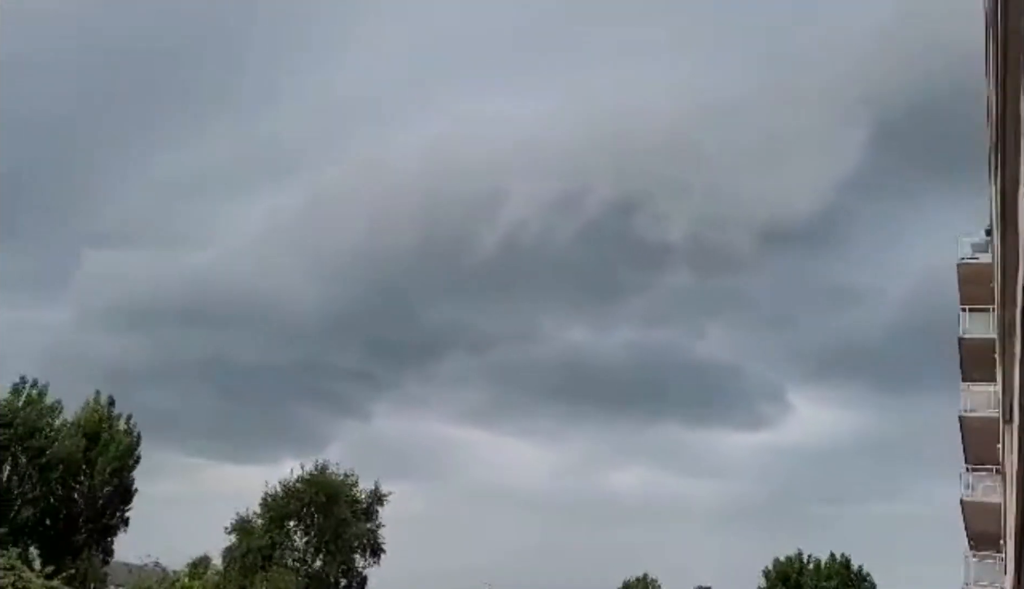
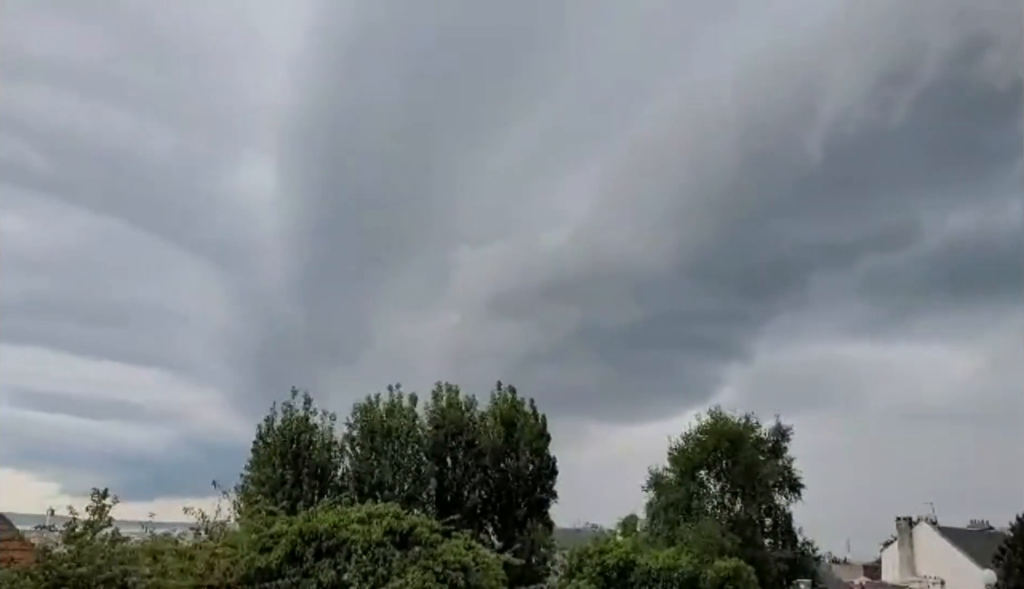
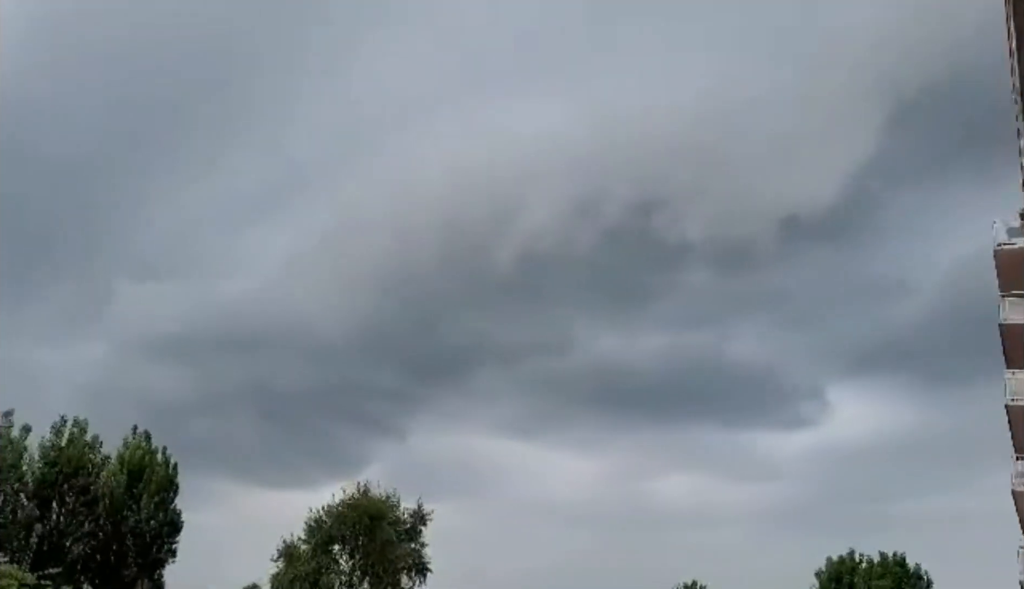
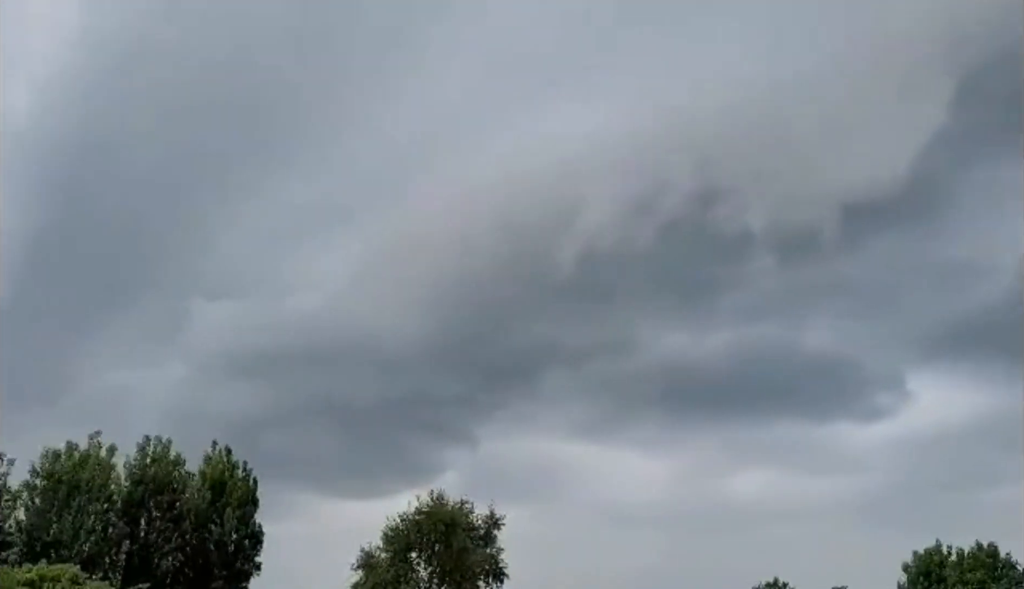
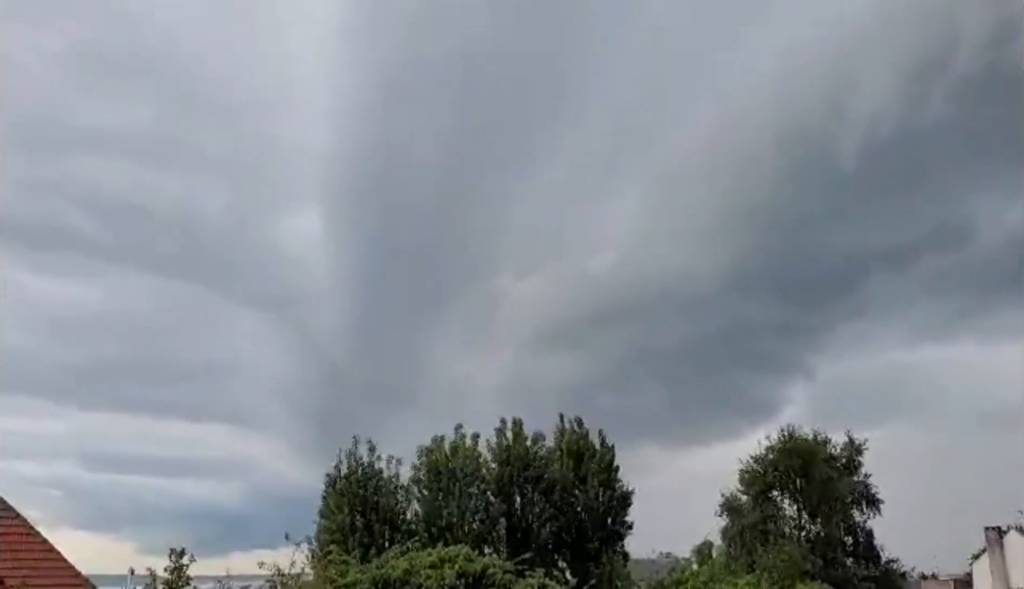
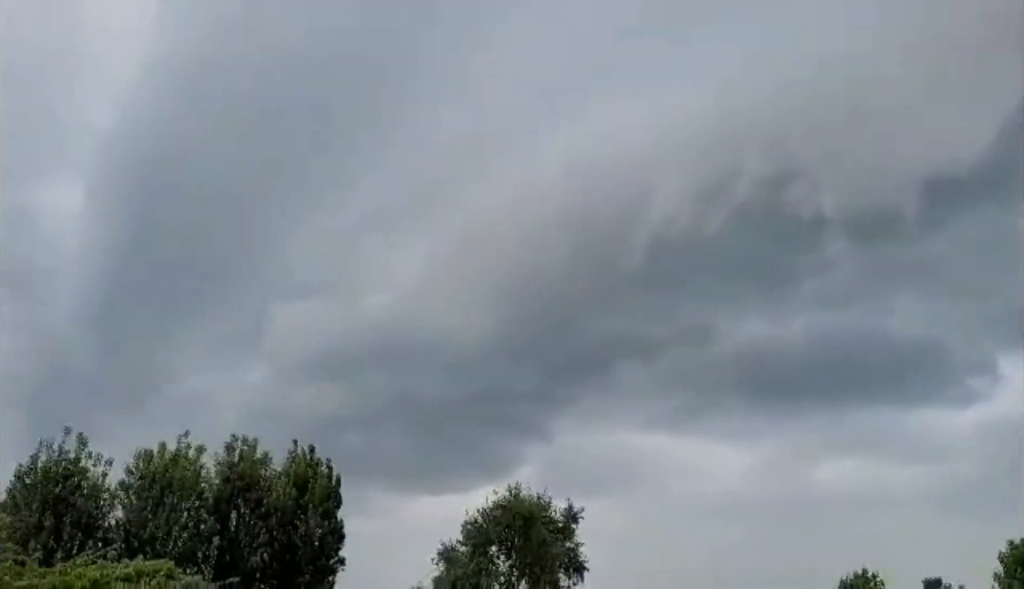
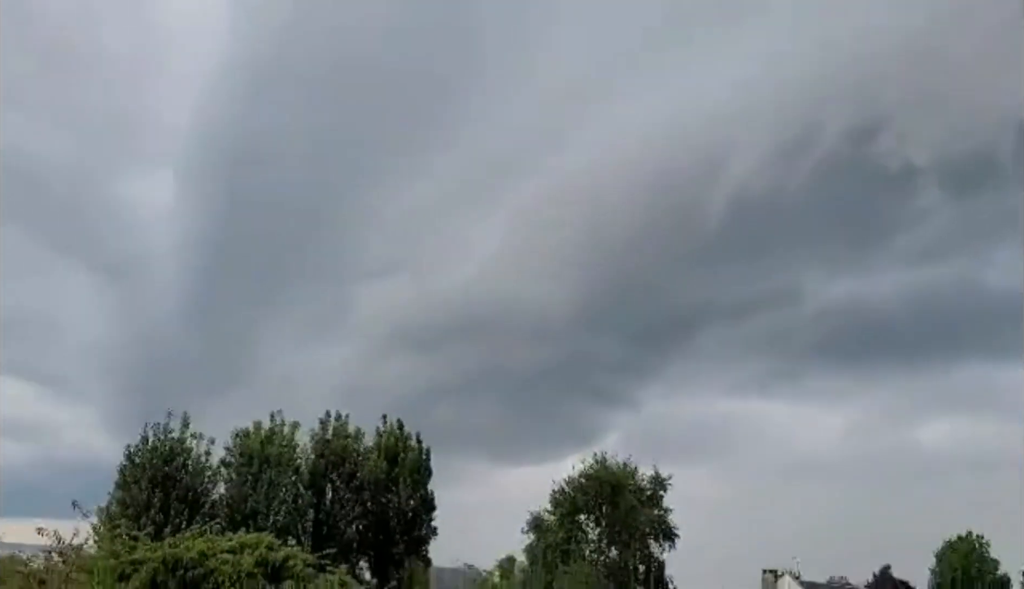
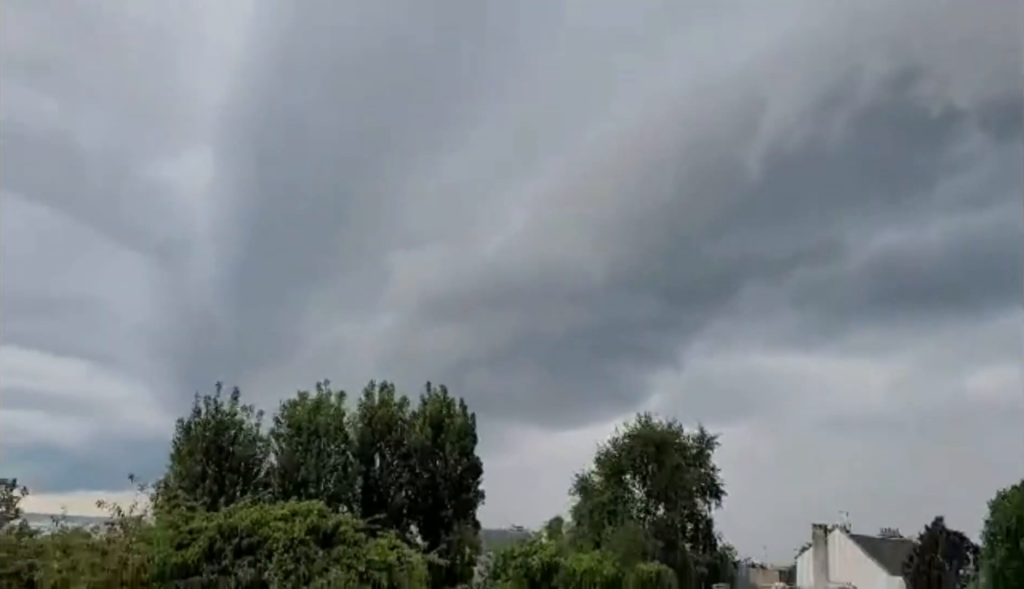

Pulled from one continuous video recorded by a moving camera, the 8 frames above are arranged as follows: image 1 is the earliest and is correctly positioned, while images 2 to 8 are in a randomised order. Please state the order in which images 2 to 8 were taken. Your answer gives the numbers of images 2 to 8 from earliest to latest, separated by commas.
3, 4, 6, 7, 8, 2, 5
